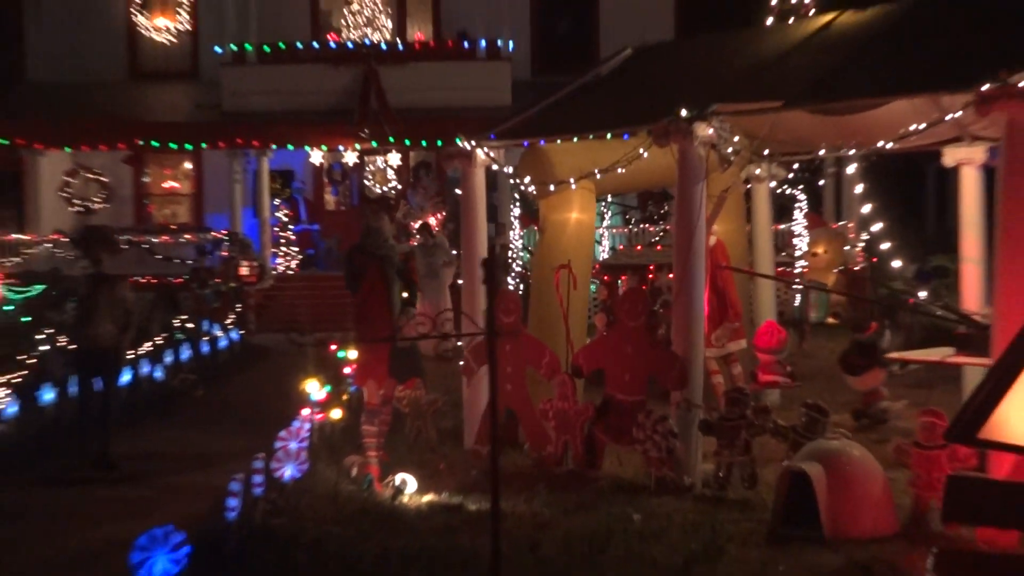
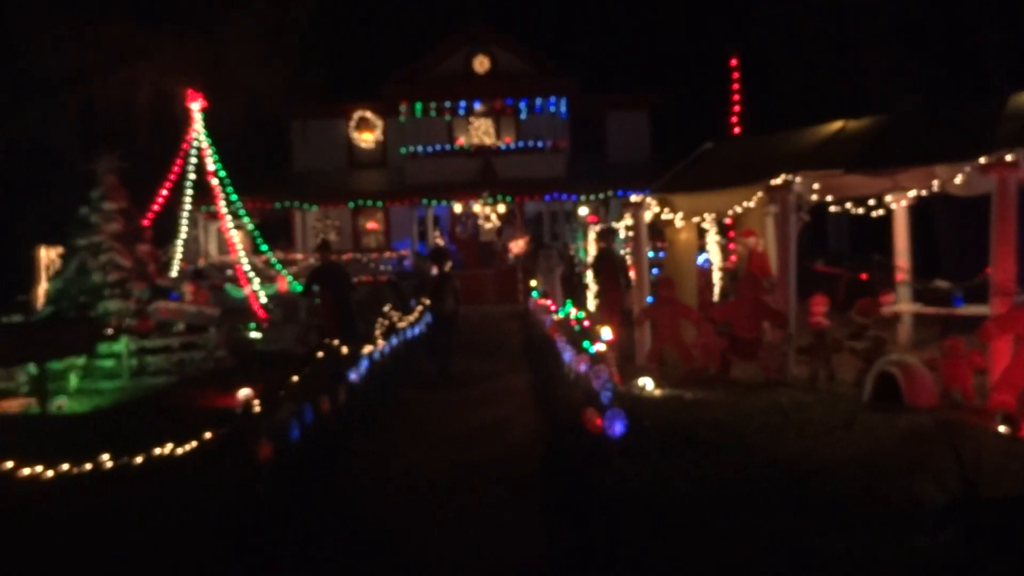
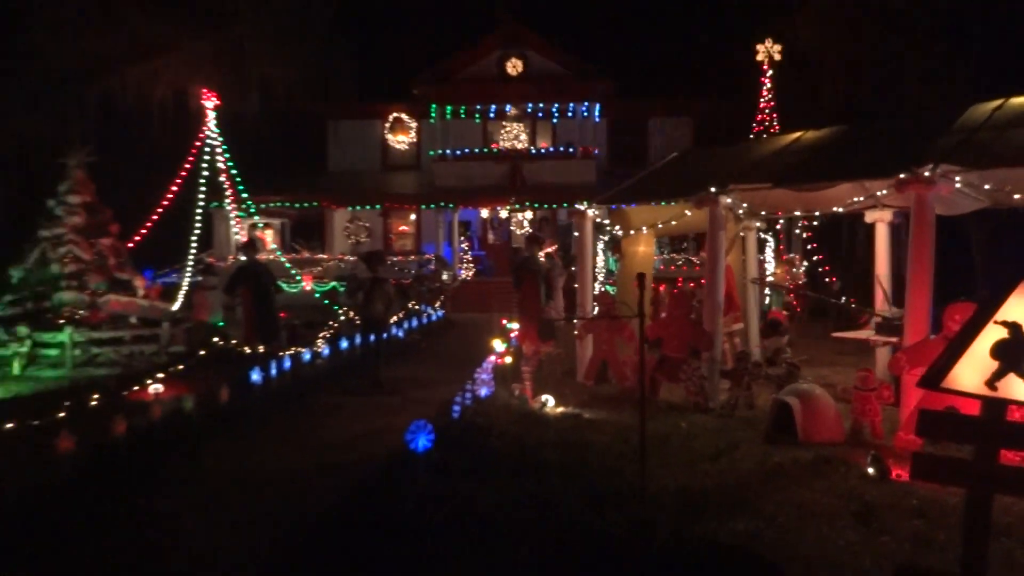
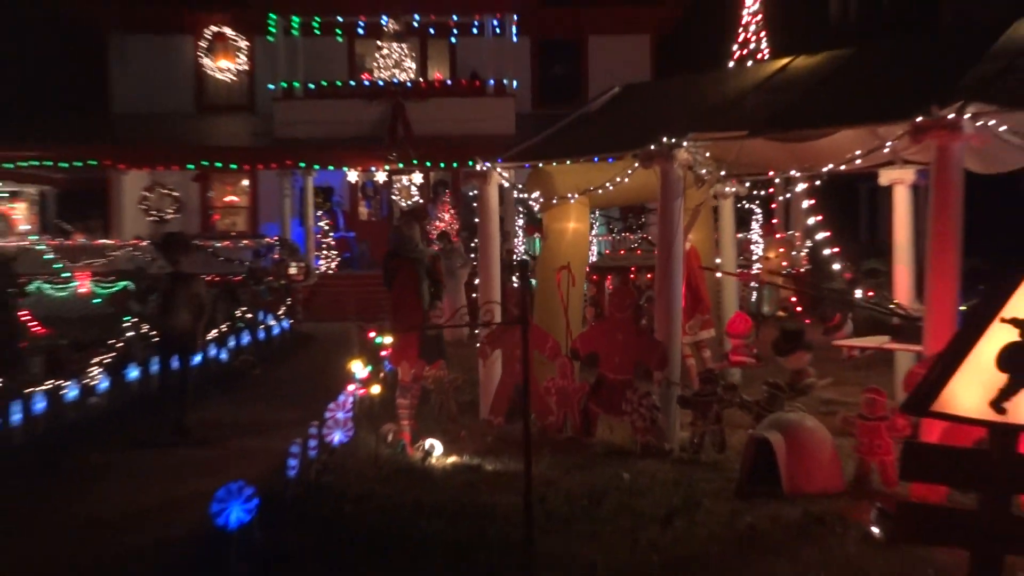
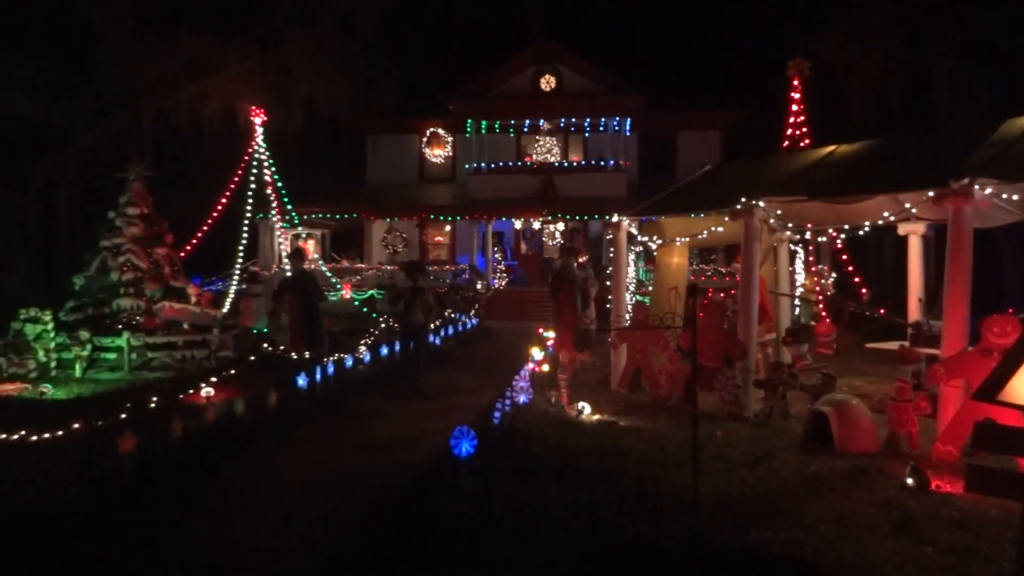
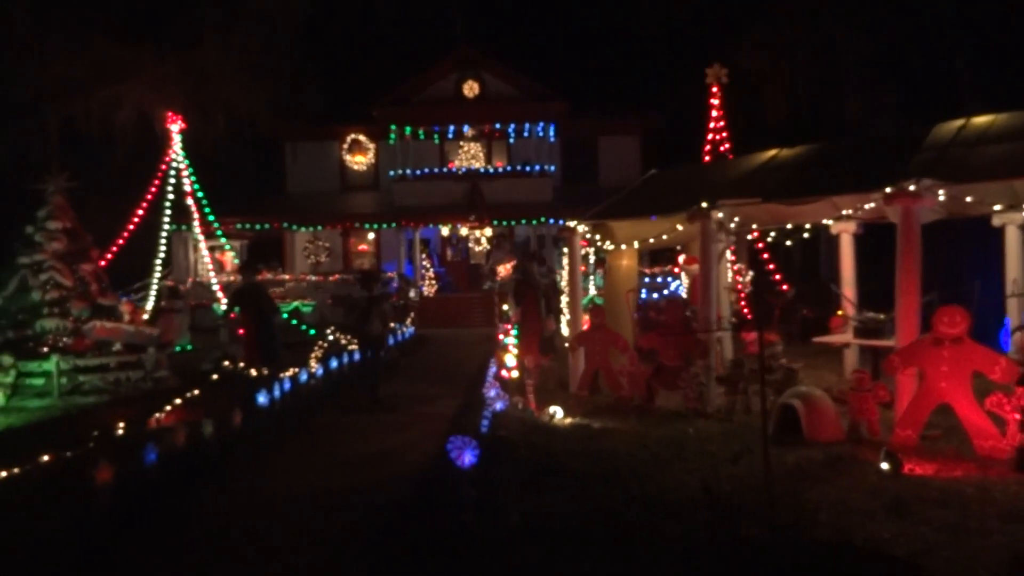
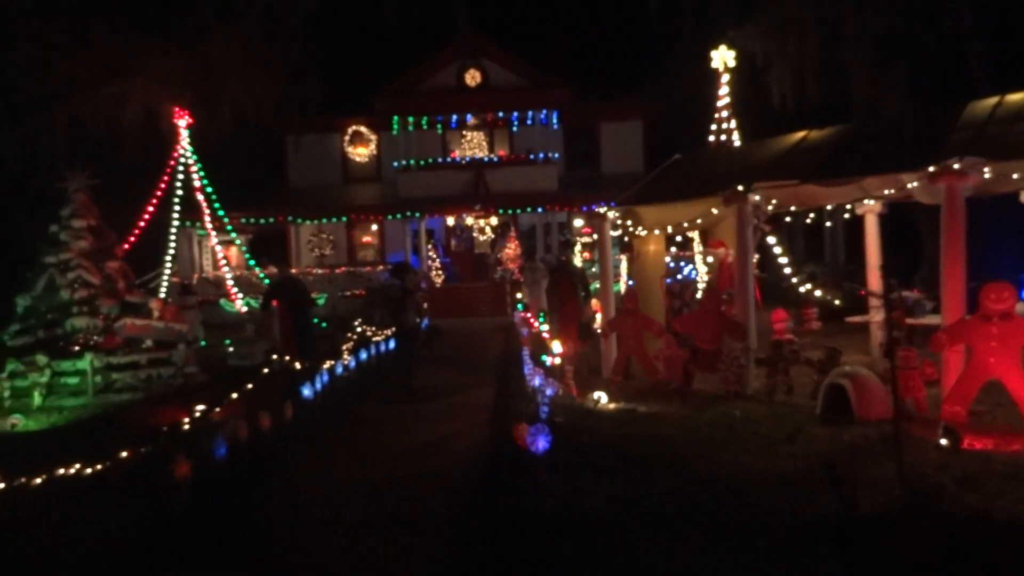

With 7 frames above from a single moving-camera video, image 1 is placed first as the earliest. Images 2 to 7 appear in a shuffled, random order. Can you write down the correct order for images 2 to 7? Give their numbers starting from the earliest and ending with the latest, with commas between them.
4, 3, 5, 6, 7, 2
